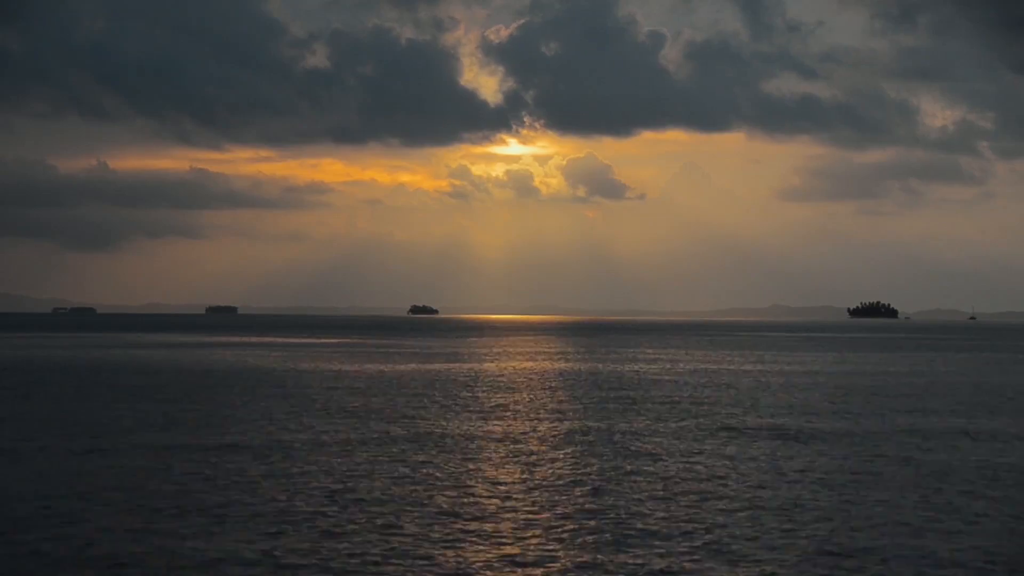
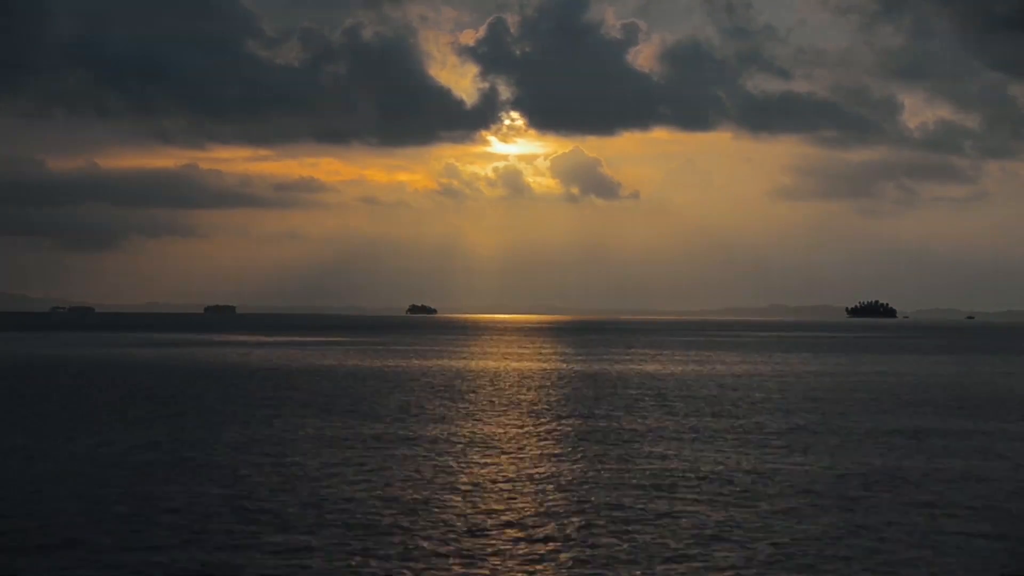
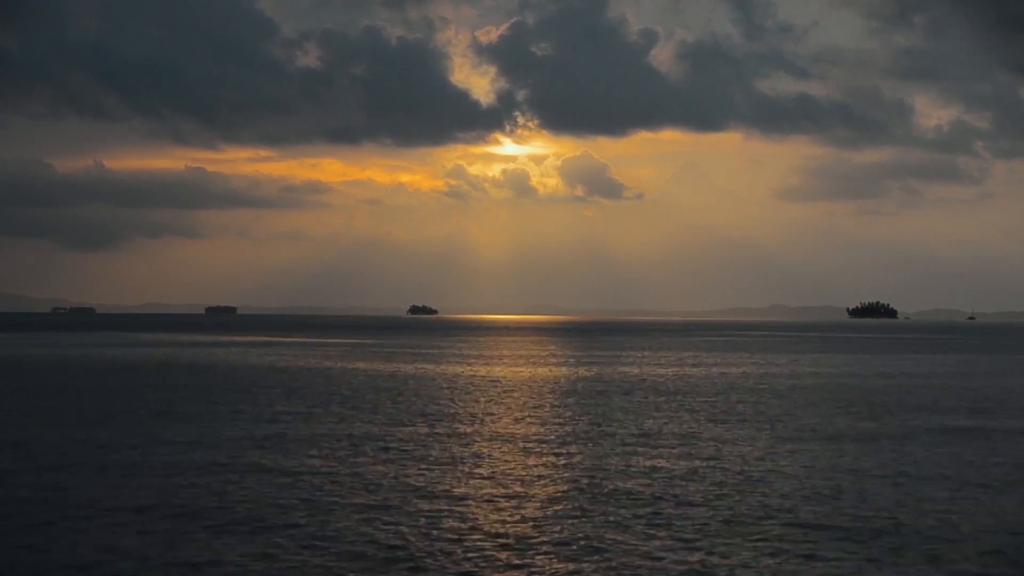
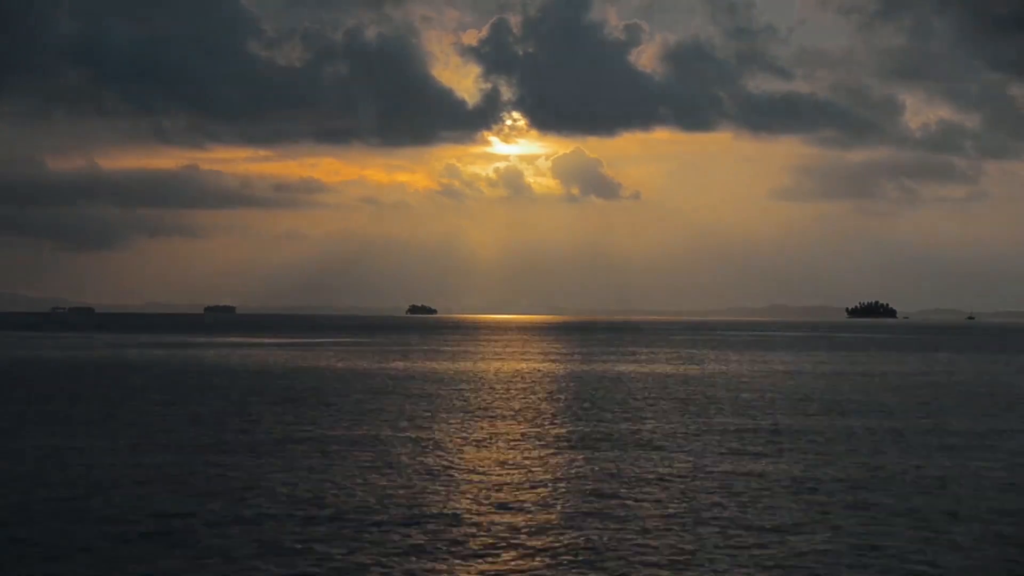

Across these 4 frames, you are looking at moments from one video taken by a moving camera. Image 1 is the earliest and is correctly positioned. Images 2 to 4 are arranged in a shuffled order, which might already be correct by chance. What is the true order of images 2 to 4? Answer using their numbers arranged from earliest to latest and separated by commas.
3, 4, 2
